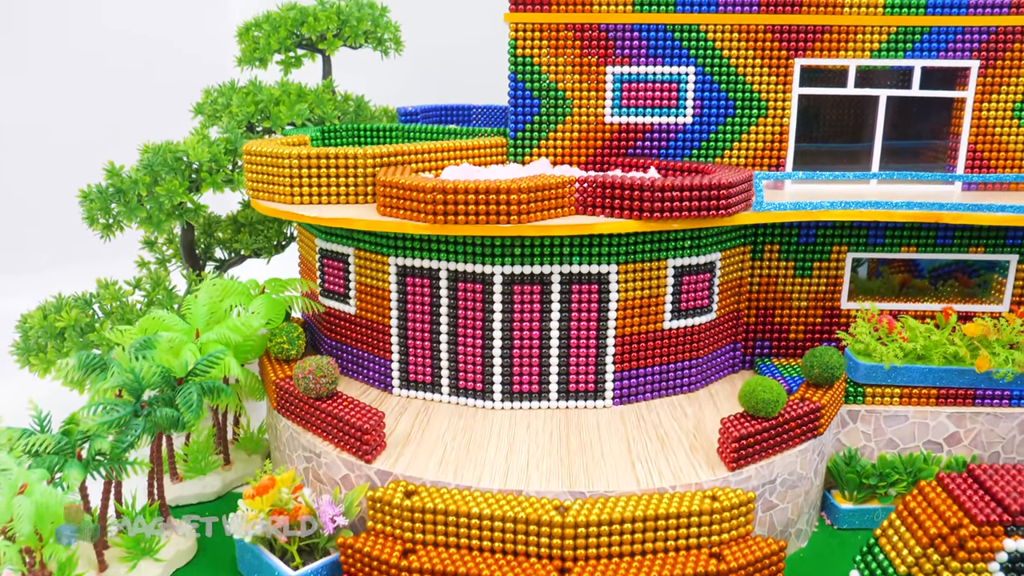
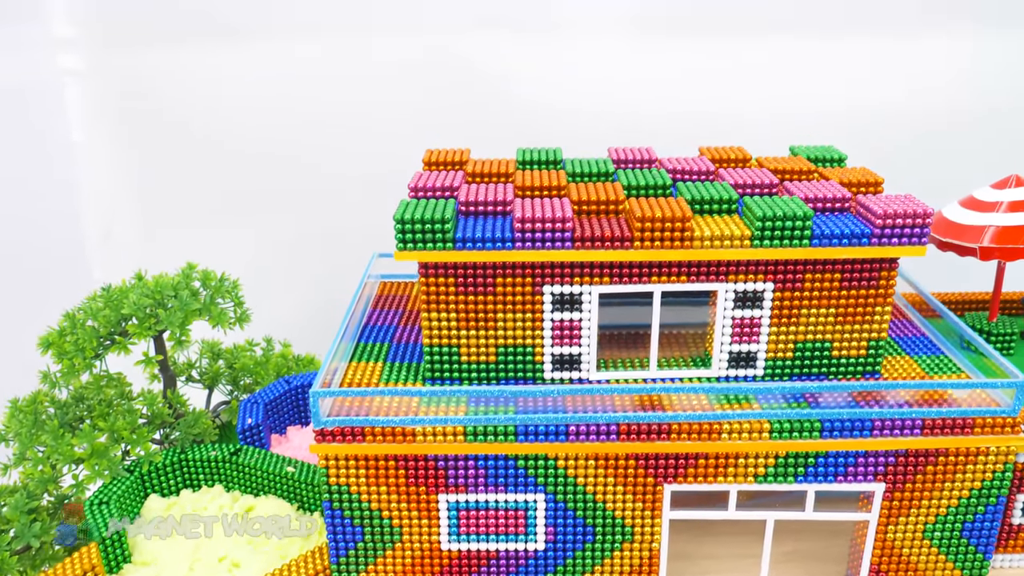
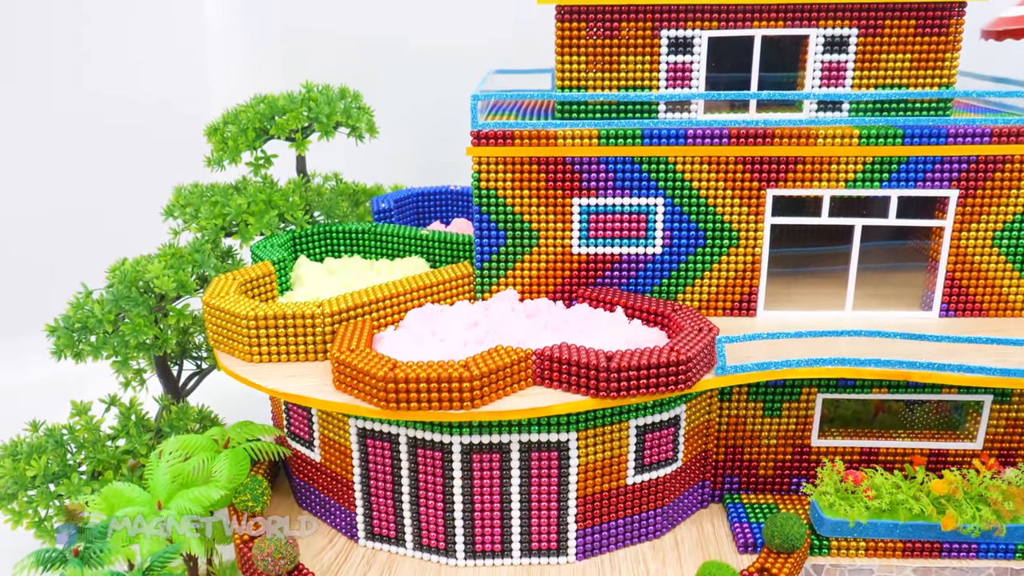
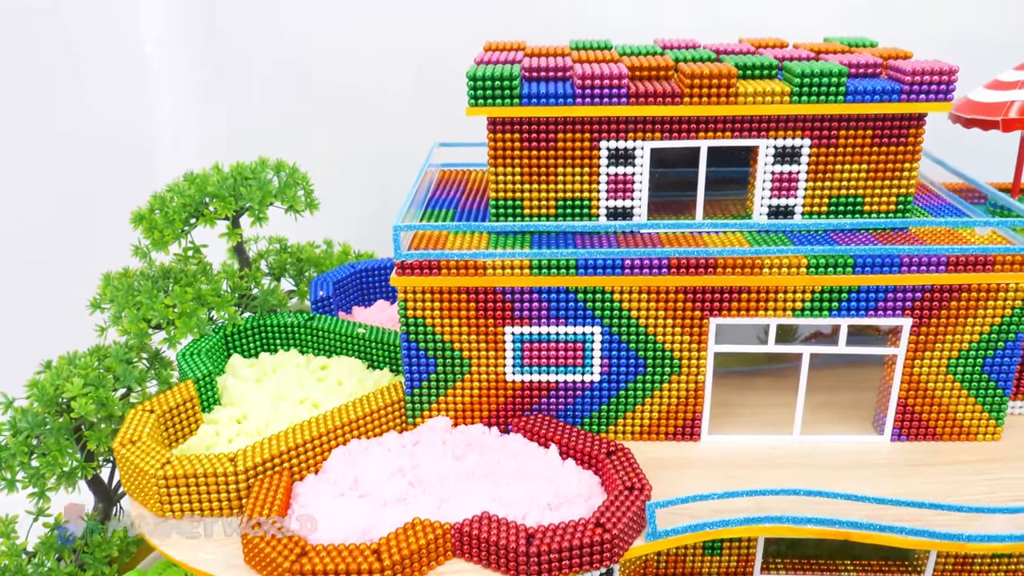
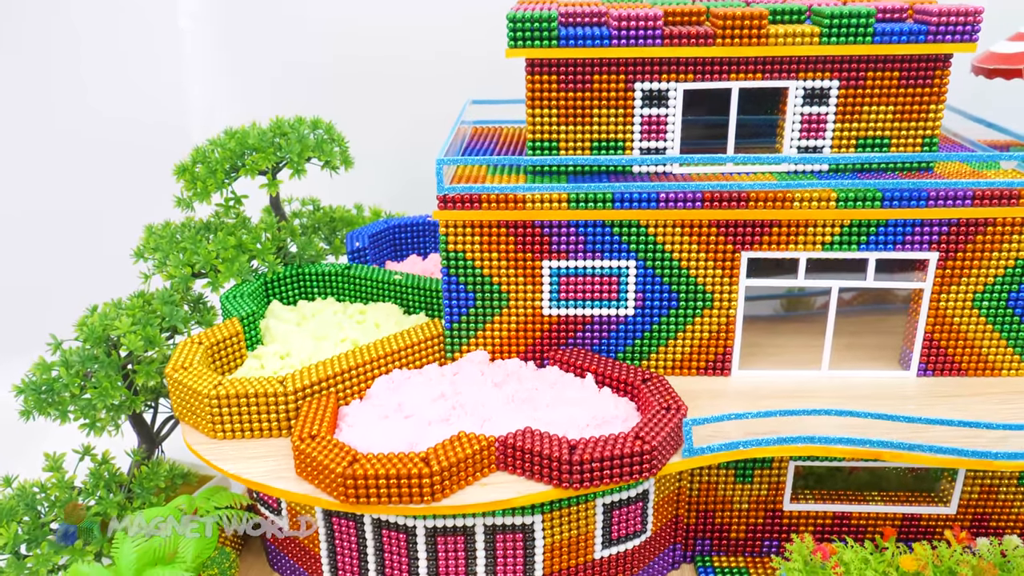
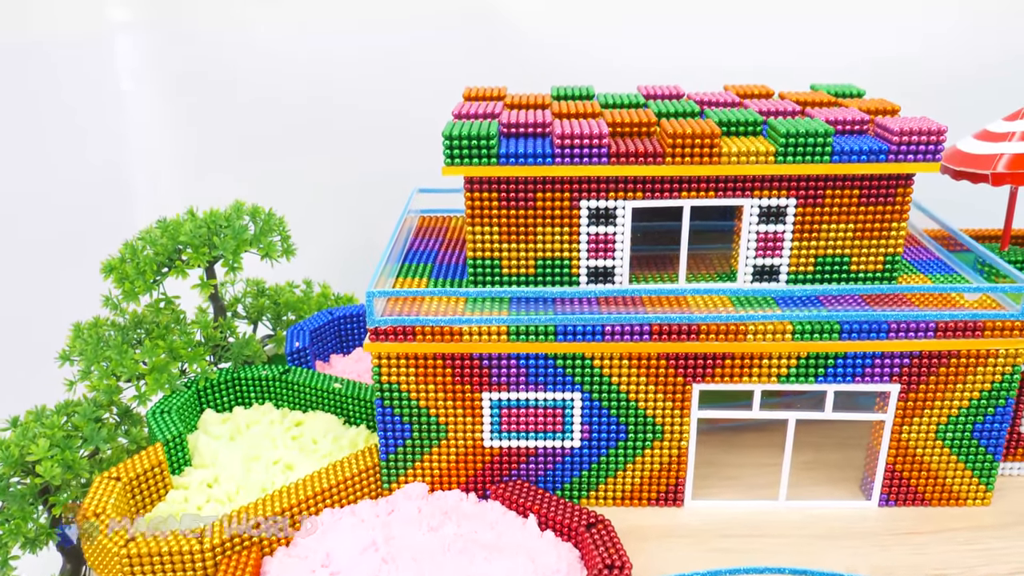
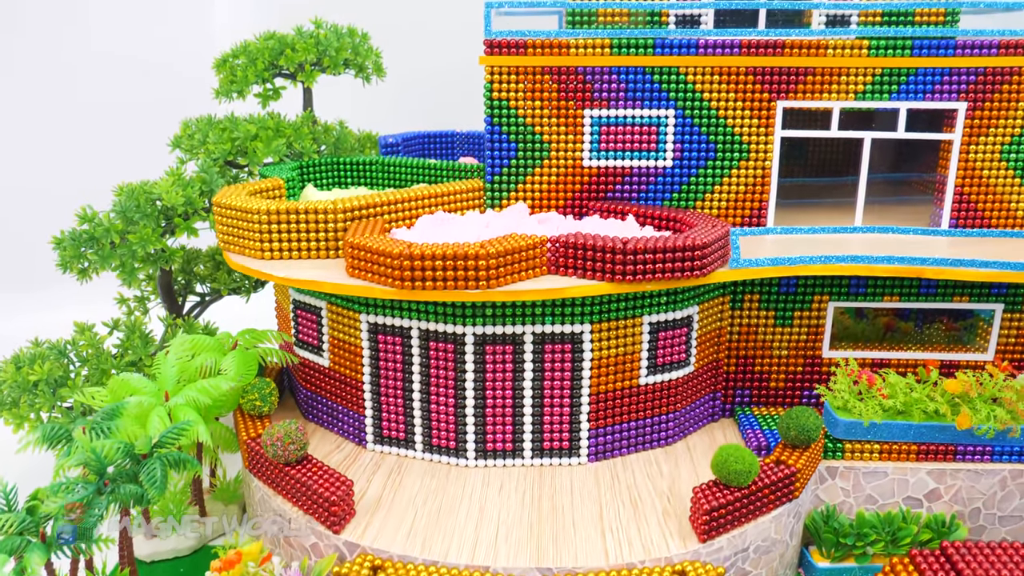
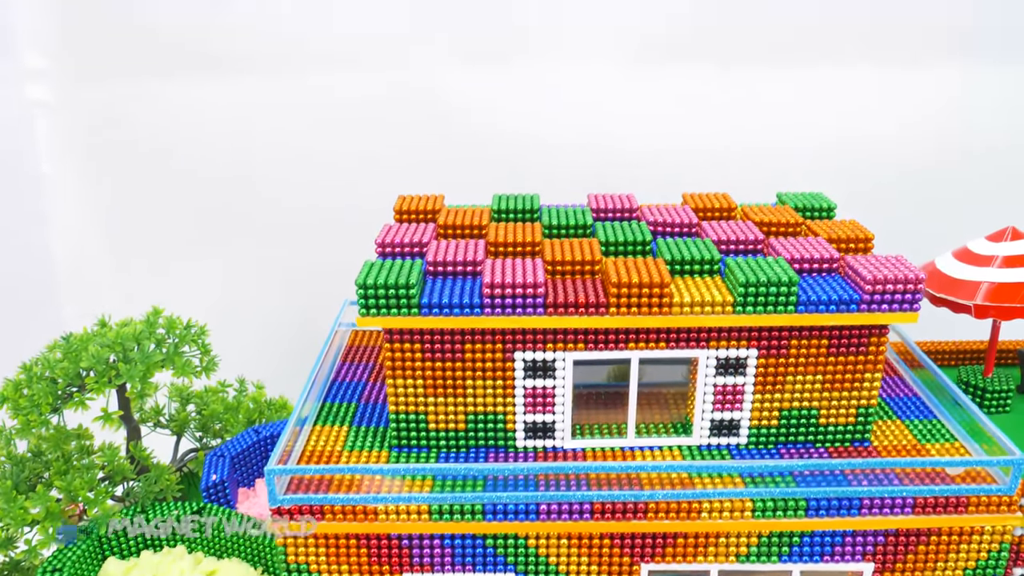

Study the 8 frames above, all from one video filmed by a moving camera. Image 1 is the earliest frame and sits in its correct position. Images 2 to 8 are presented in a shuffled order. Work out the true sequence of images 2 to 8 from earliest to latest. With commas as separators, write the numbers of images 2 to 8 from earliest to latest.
7, 3, 5, 4, 6, 2, 8
